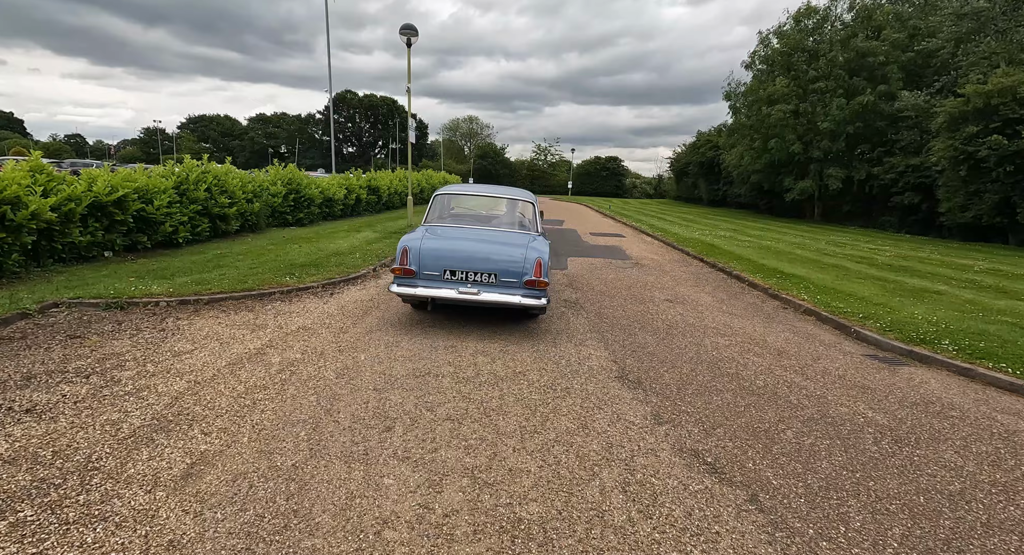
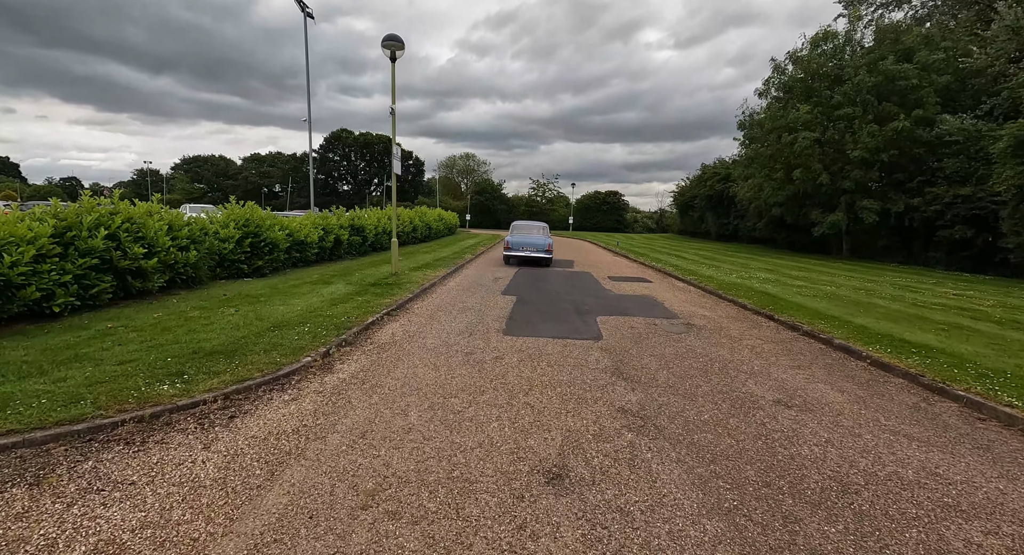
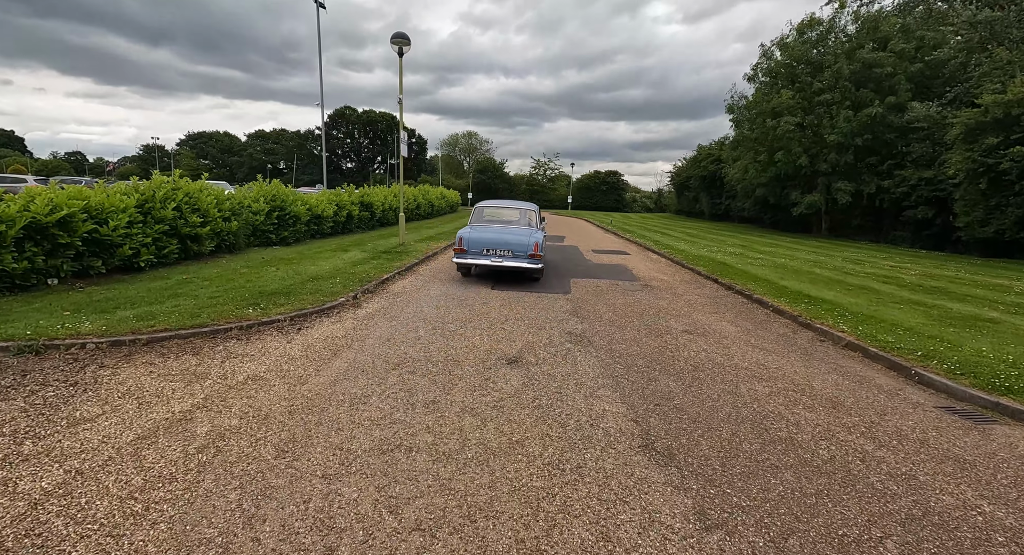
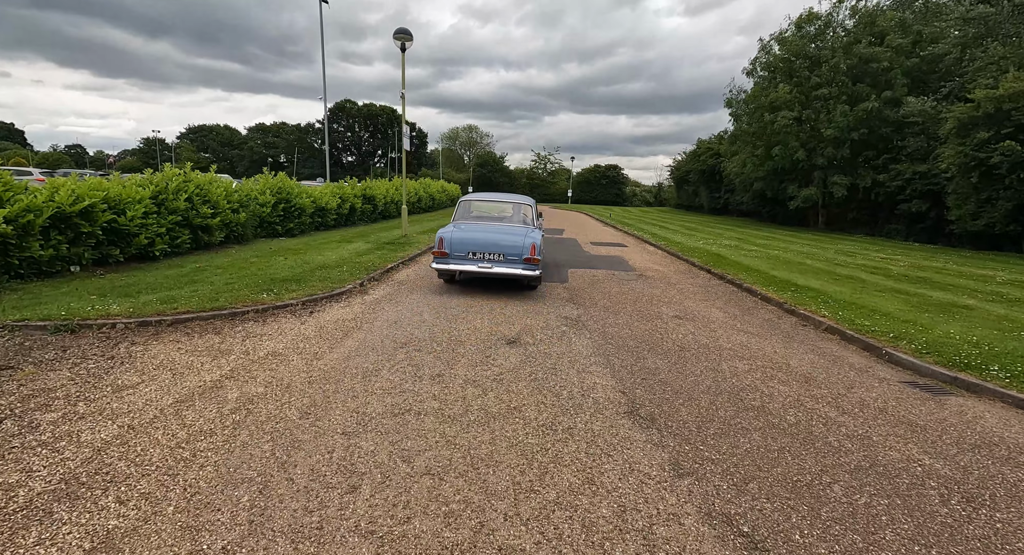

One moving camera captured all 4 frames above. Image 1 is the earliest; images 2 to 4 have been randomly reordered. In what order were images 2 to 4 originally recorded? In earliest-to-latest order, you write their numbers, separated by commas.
4, 3, 2
